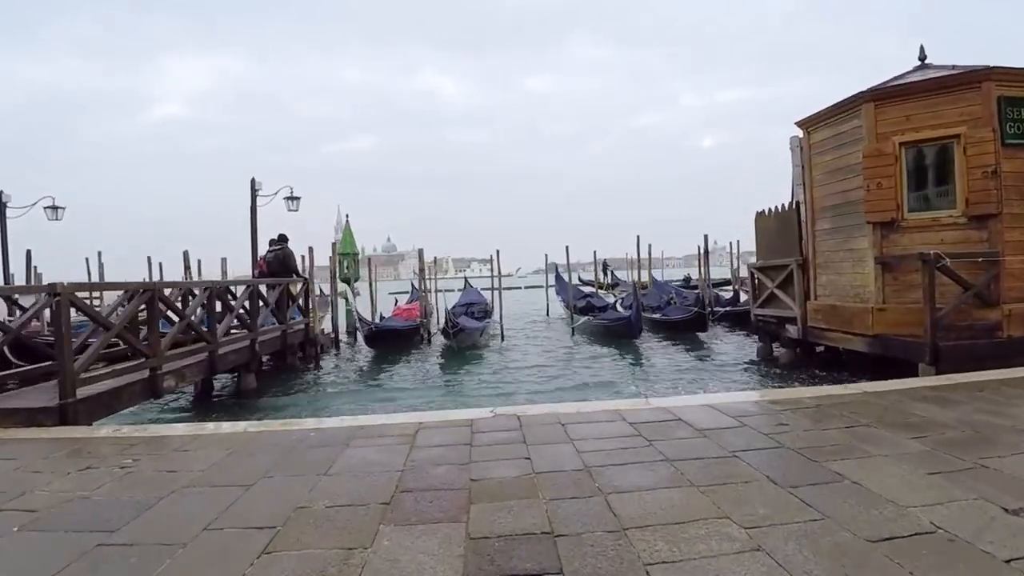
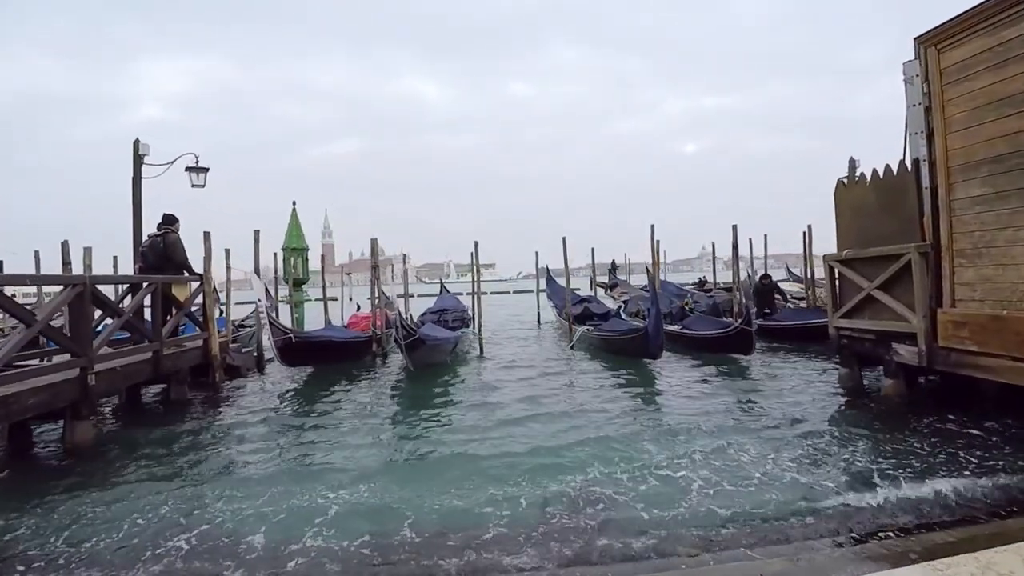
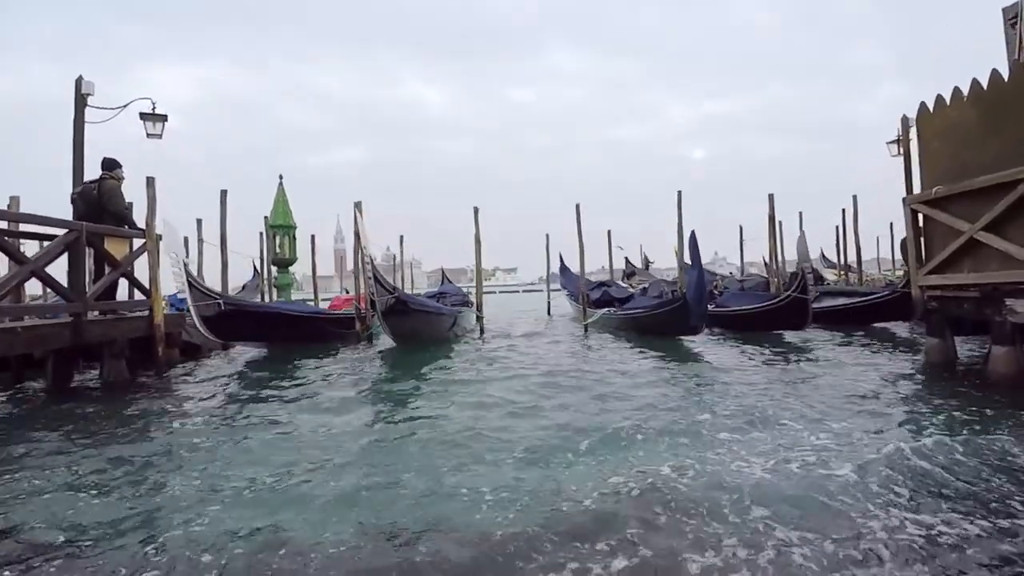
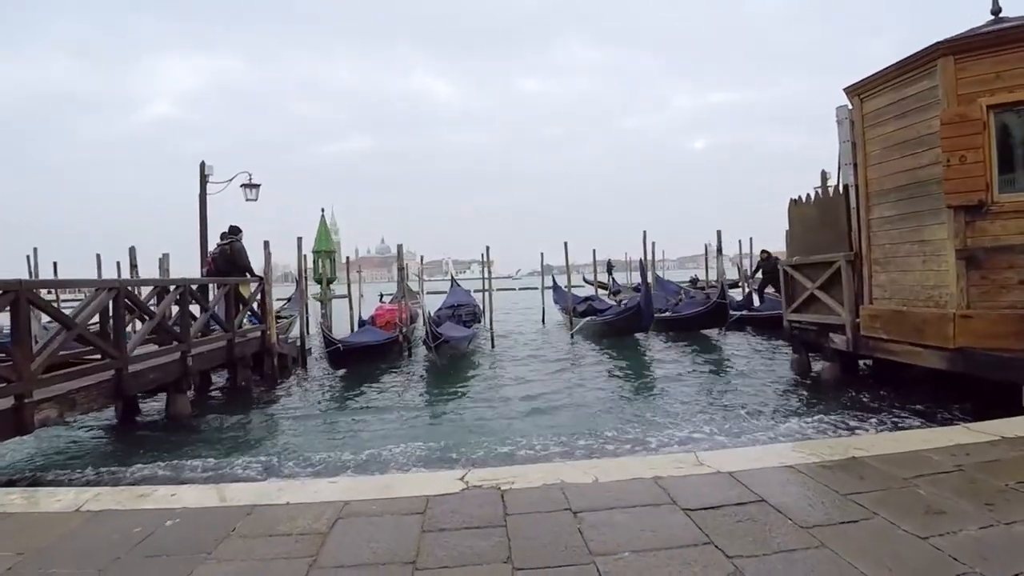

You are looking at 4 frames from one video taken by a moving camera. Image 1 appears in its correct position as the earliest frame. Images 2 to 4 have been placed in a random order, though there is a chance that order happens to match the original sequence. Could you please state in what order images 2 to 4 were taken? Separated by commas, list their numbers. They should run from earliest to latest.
4, 2, 3
